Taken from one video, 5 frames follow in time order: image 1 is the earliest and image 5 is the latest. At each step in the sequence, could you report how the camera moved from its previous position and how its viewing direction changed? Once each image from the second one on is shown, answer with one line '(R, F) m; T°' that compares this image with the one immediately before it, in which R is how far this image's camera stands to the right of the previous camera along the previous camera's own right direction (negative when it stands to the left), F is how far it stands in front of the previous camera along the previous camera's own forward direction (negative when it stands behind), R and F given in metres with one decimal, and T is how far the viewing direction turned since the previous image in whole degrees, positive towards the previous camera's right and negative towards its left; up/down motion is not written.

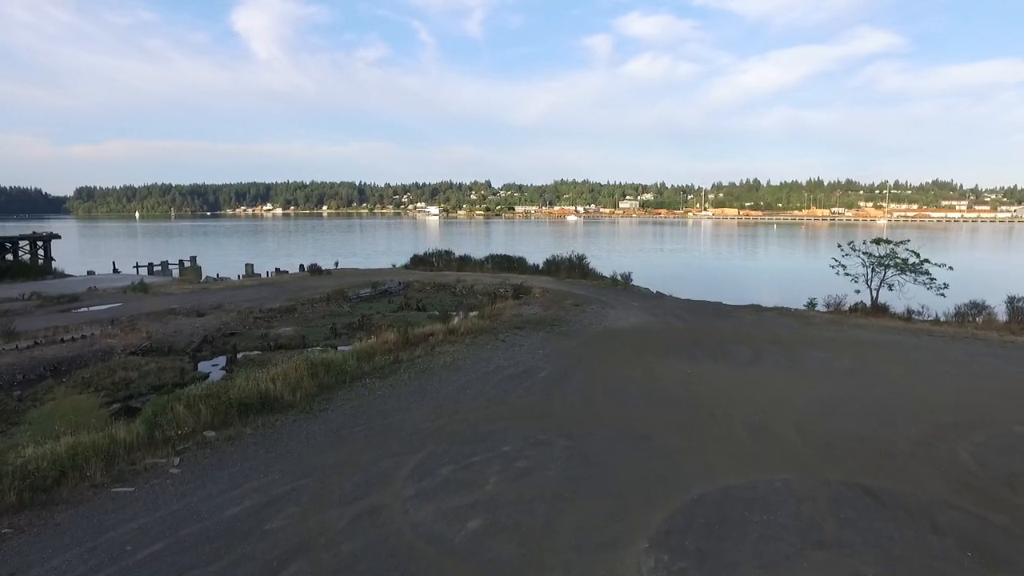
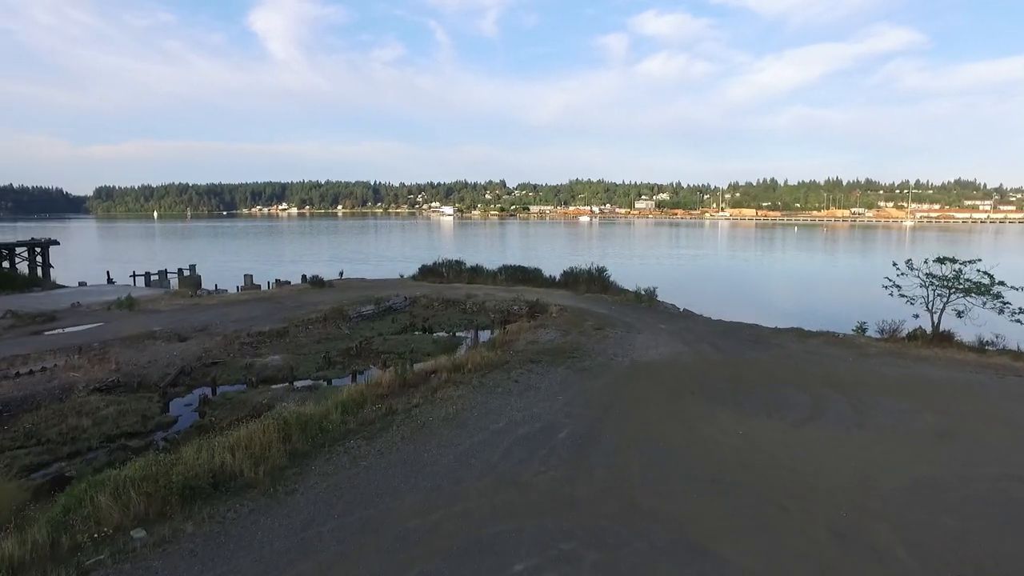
(0.0, +1.2) m; -1°
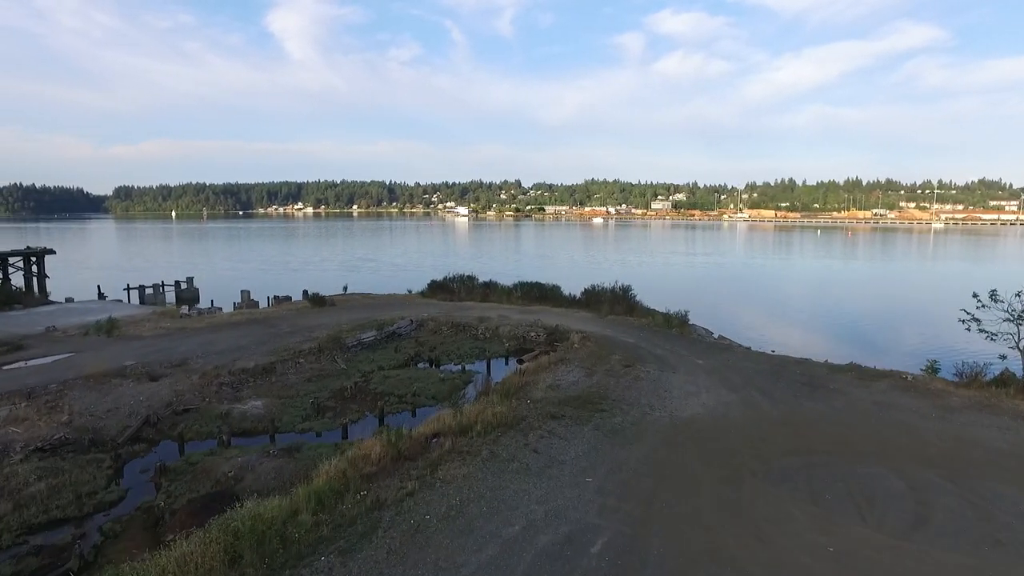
(0.0, +1.4) m; -1°
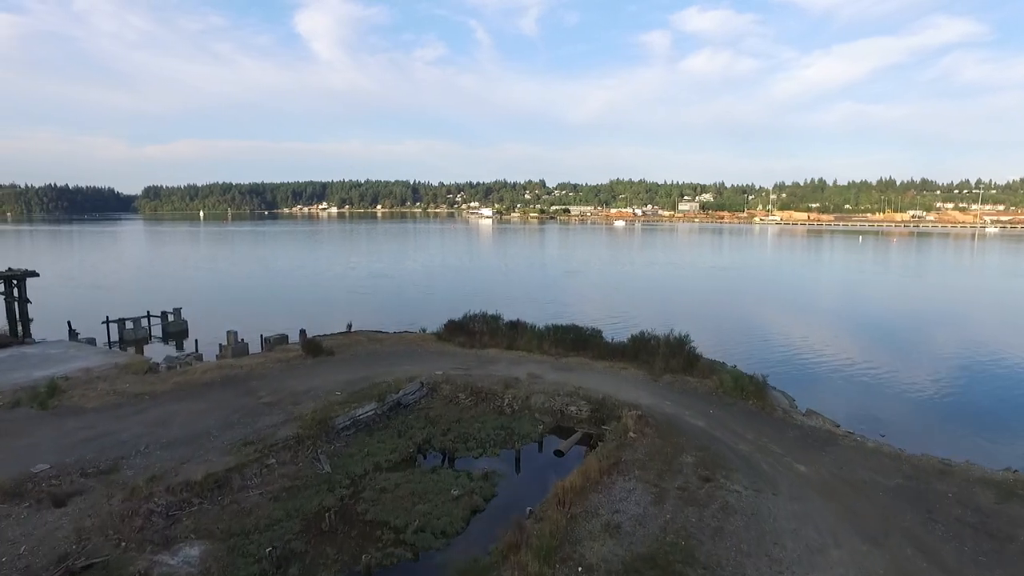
(-0.2, +2.6) m; -2°
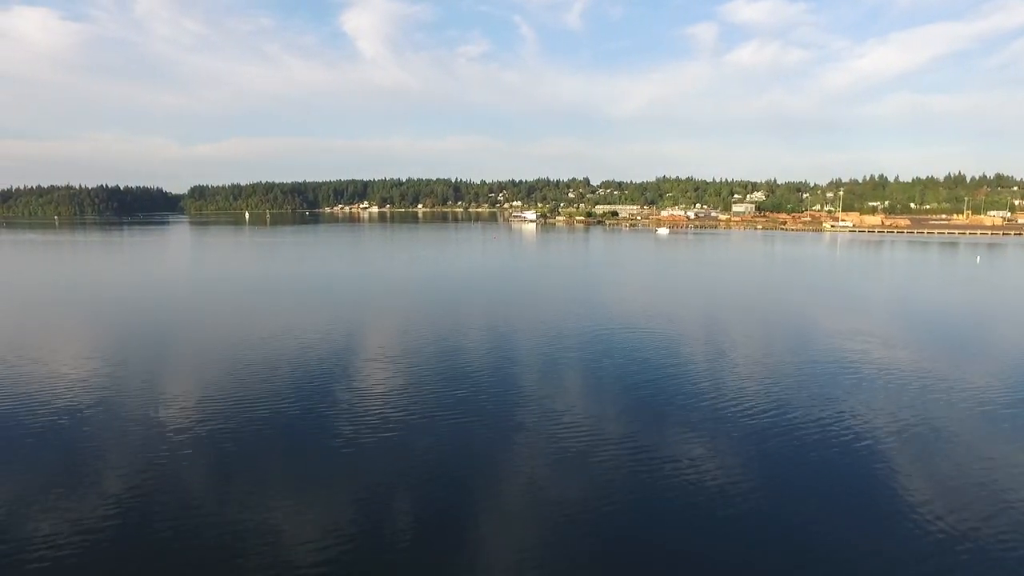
(-0.8, +8.9) m; -4°
